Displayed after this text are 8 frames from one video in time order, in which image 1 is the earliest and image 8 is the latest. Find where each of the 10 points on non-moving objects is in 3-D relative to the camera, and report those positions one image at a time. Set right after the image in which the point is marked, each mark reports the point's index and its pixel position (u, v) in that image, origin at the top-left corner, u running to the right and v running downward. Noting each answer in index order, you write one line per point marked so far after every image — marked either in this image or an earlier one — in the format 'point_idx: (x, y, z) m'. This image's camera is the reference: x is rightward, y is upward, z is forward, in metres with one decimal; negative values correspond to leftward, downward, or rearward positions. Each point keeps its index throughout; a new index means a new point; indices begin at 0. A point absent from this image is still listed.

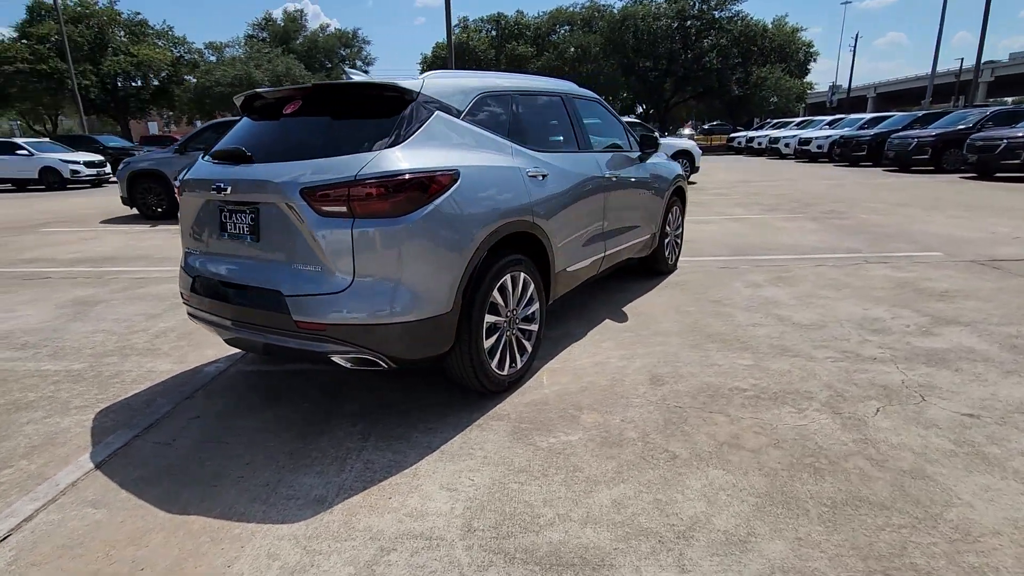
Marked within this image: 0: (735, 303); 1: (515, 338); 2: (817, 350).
0: (+2.1, -0.2, +5.1) m
1: (0.0, -0.3, +3.5) m
2: (+2.2, -0.5, +4.0) m
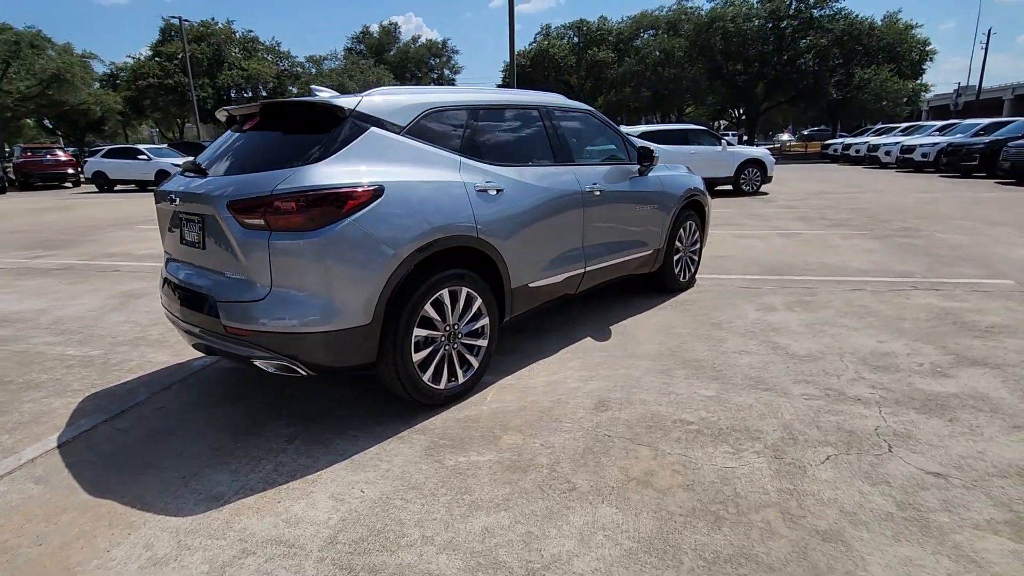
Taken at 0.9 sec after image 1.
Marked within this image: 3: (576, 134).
0: (+1.9, -0.4, +4.7) m
1: (-0.4, -0.4, +3.5) m
2: (+1.9, -0.6, +3.6) m
3: (+0.5, +1.3, +4.6) m
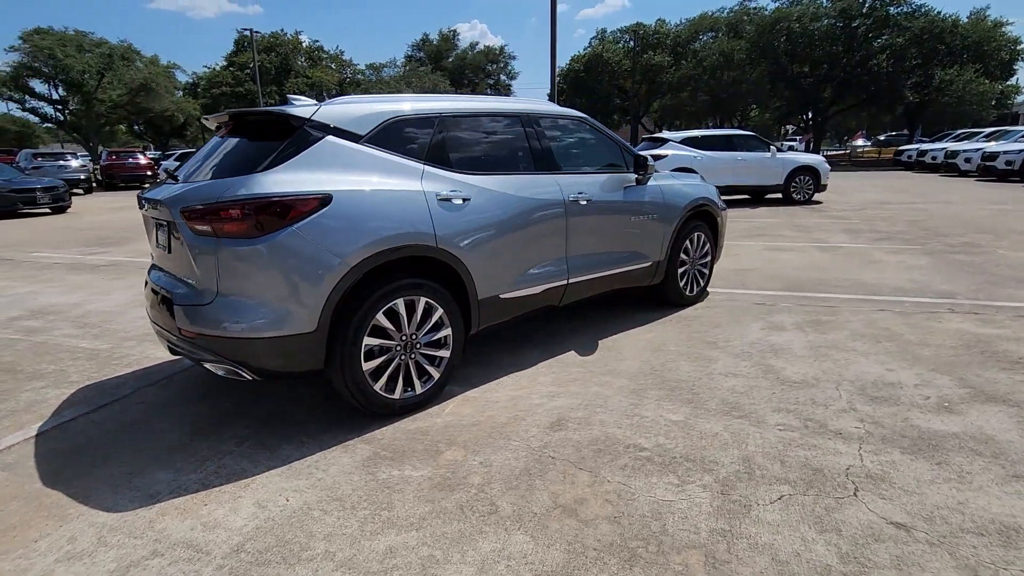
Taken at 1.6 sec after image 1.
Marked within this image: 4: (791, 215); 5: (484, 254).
0: (+1.8, -0.5, +4.5) m
1: (-0.6, -0.5, +3.4) m
2: (+1.6, -0.8, +3.3) m
3: (+0.4, +1.2, +4.5) m
4: (+6.6, +1.7, +12.7) m
5: (-0.2, +0.2, +3.7) m
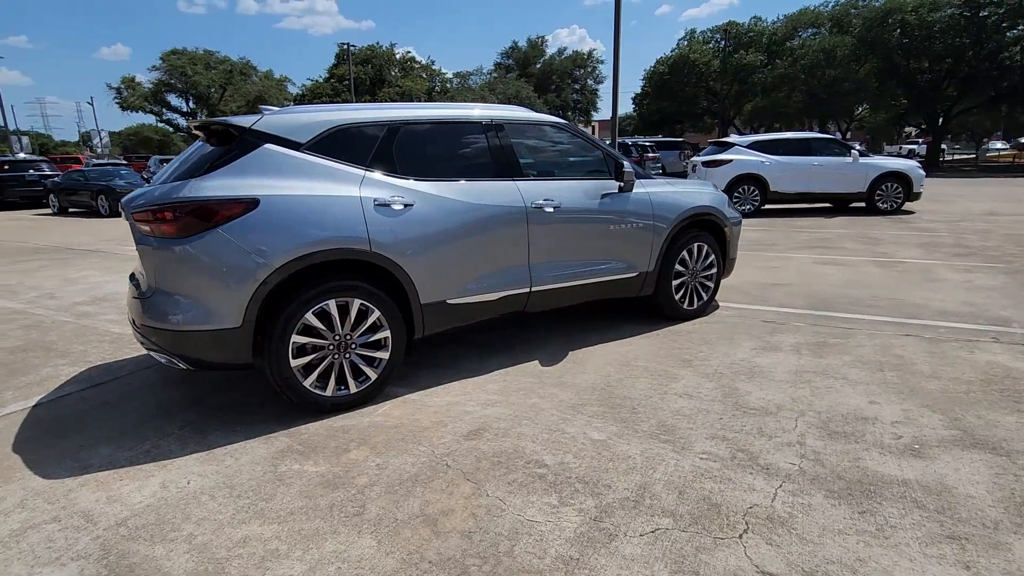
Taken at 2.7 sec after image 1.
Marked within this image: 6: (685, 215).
0: (+1.5, -0.6, +4.2) m
1: (-1.1, -0.5, +3.5) m
2: (+1.1, -0.9, +3.1) m
3: (+0.2, +1.1, +4.4) m
4: (+7.6, +1.3, +11.5) m
5: (-0.6, +0.2, +3.7) m
6: (+1.6, +0.7, +5.0) m
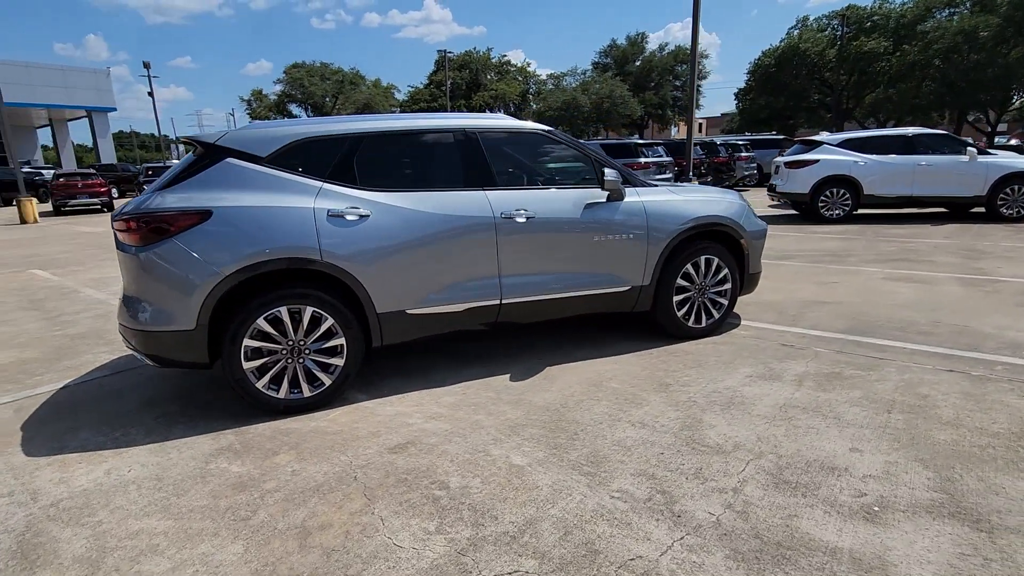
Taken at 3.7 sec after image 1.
0: (+1.2, -0.7, +3.8) m
1: (-1.4, -0.5, +3.7) m
2: (+0.6, -1.0, +2.8) m
3: (0.0, +1.0, +4.3) m
4: (+8.6, +1.0, +9.9) m
5: (-0.9, +0.1, +3.8) m
6: (+1.5, +0.5, +4.6) m
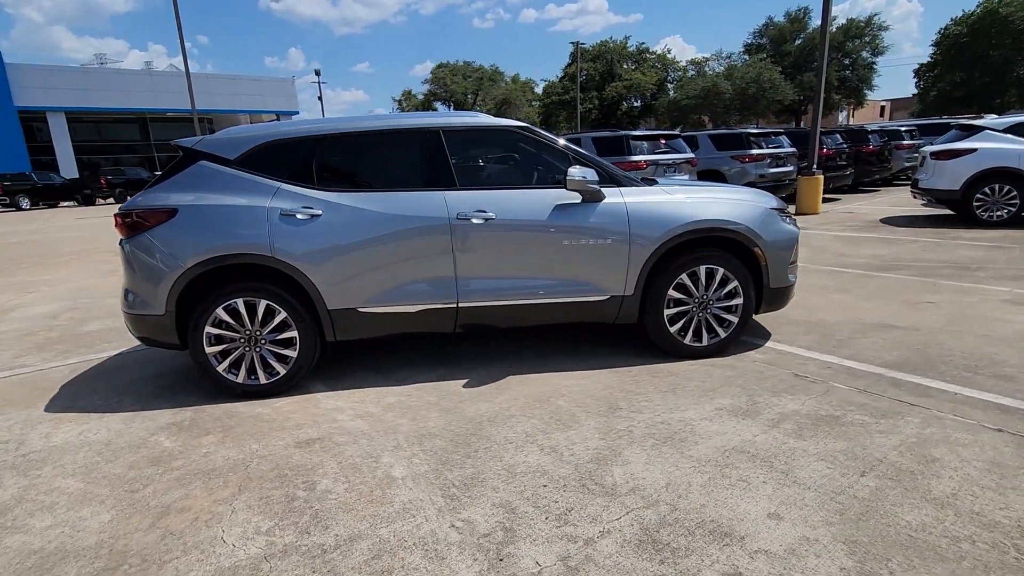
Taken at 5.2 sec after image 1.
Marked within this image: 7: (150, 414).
0: (+0.7, -0.8, +3.4) m
1: (-1.9, -0.5, +3.9) m
2: (-0.1, -1.1, +2.6) m
3: (-0.2, +1.0, +4.1) m
4: (+9.5, +0.5, +7.4) m
5: (-1.3, +0.1, +3.9) m
6: (+1.3, +0.4, +4.1) m
7: (-2.5, -0.9, +3.8) m
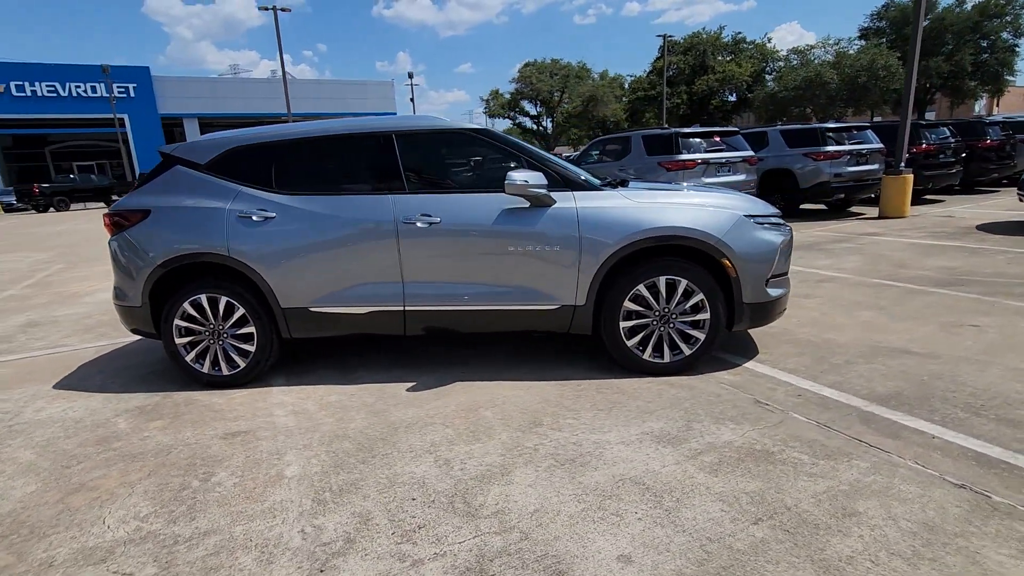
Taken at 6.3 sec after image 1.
0: (+0.1, -0.9, +3.3) m
1: (-2.3, -0.5, +4.2) m
2: (-0.8, -1.1, +2.6) m
3: (-0.6, +1.0, +4.1) m
4: (+9.6, +0.2, +5.7) m
5: (-1.7, +0.1, +4.0) m
6: (+0.9, +0.4, +3.8) m
7: (-3.0, -0.8, +4.2) m
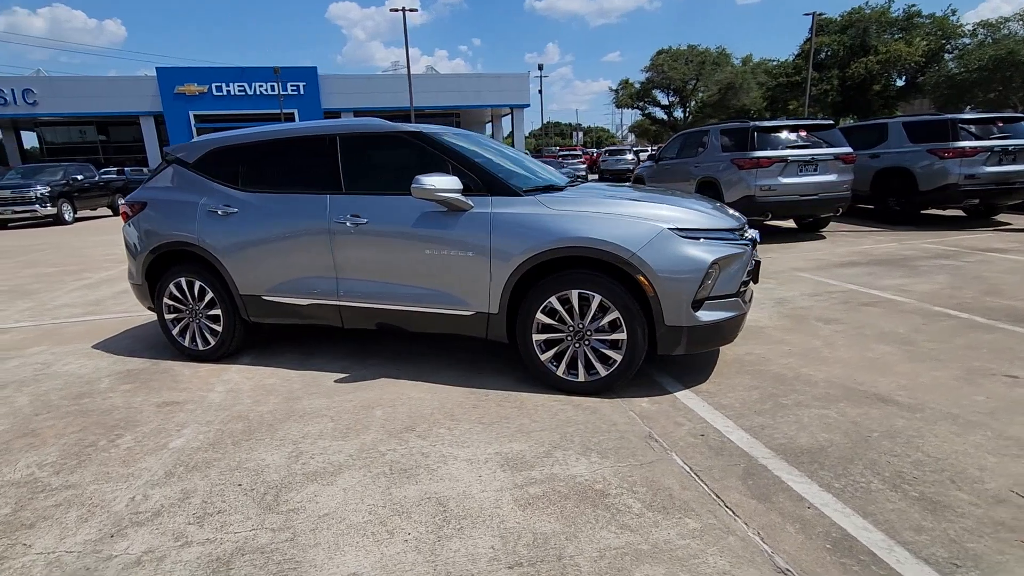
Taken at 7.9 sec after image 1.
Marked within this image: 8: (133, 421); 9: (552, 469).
0: (-0.7, -0.9, +3.3) m
1: (-2.8, -0.3, +4.8) m
2: (-1.8, -1.1, +2.9) m
3: (-1.1, +1.0, +4.2) m
4: (+9.1, -0.5, +3.4) m
5: (-2.2, +0.2, +4.4) m
6: (+0.2, +0.3, +3.6) m
7: (-3.5, -0.7, +4.9) m
8: (-2.6, -0.9, +3.7) m
9: (+0.2, -1.0, +2.9) m
